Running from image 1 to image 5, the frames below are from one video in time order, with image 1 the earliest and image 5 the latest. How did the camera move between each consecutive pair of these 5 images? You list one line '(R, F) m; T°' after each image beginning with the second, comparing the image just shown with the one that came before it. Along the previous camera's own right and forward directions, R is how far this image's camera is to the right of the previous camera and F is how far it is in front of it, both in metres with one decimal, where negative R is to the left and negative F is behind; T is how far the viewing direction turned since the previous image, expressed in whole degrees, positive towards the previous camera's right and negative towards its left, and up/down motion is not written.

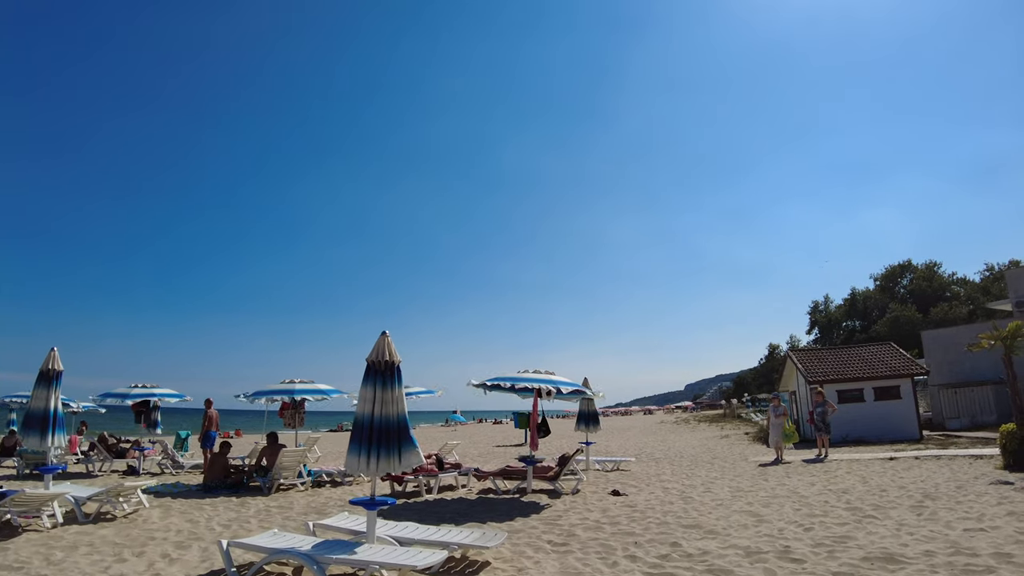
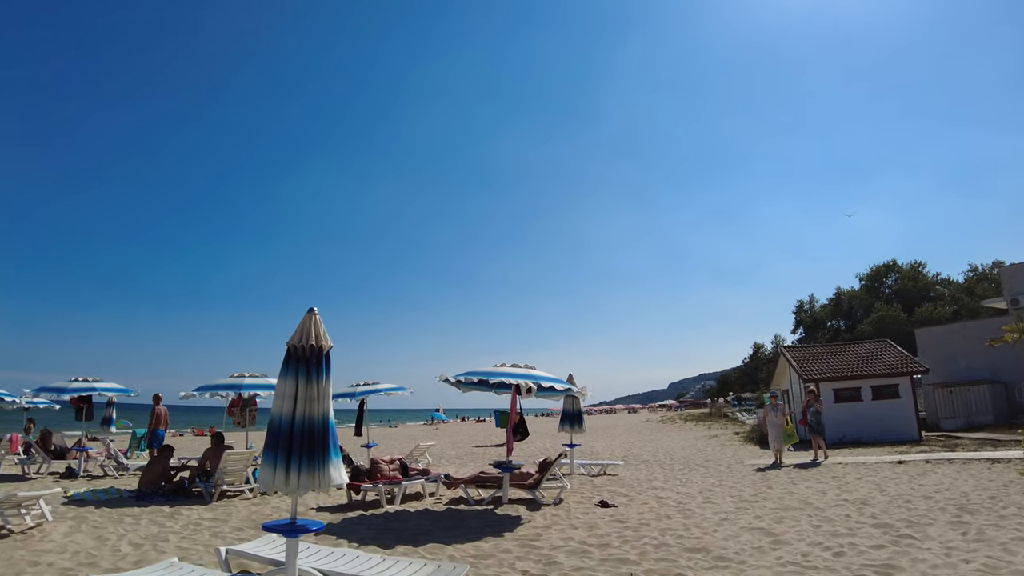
(+0.2, +1.2) m; +1°
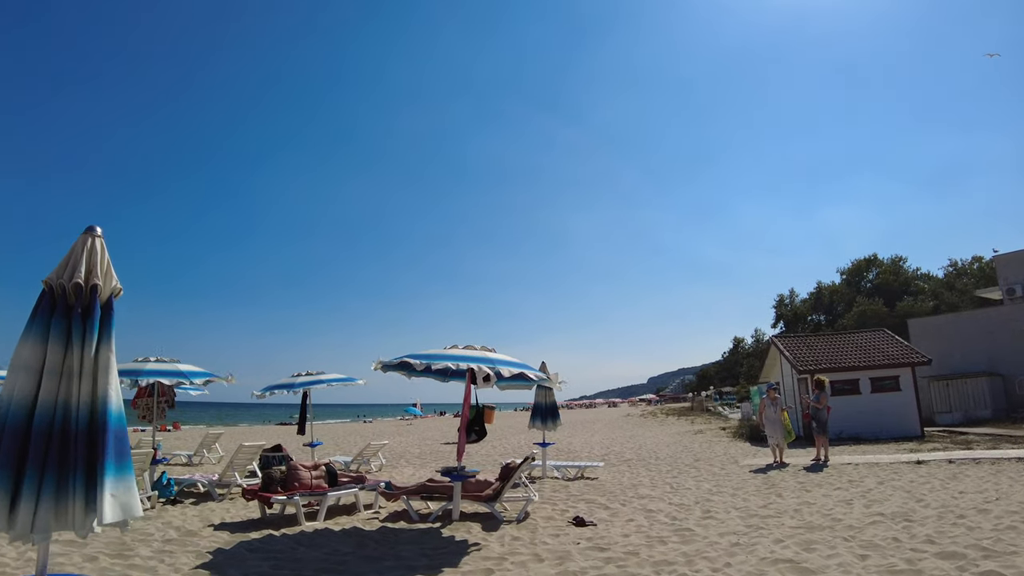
(+0.3, +1.7) m; +2°
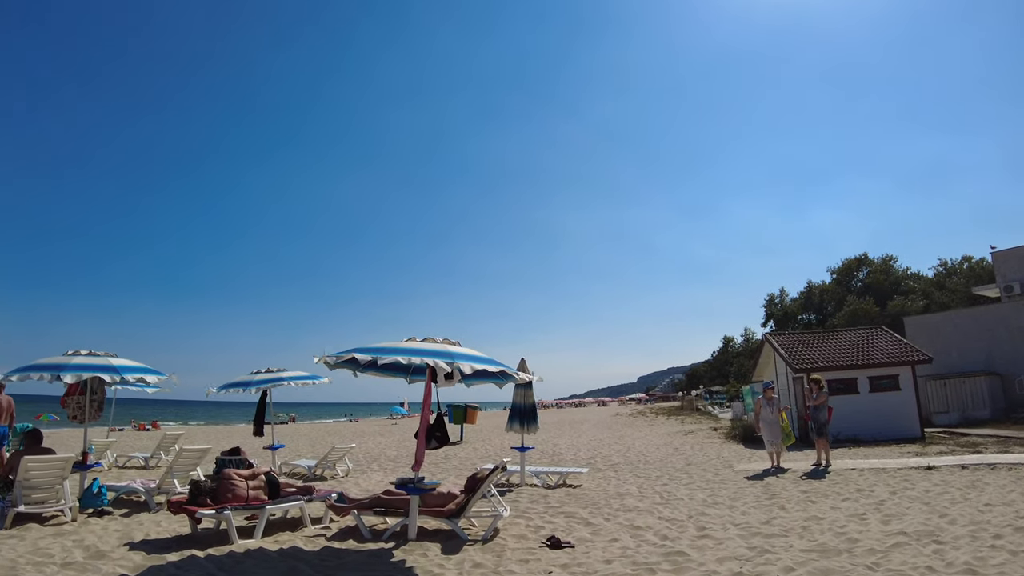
(+0.2, +0.9) m; +1°
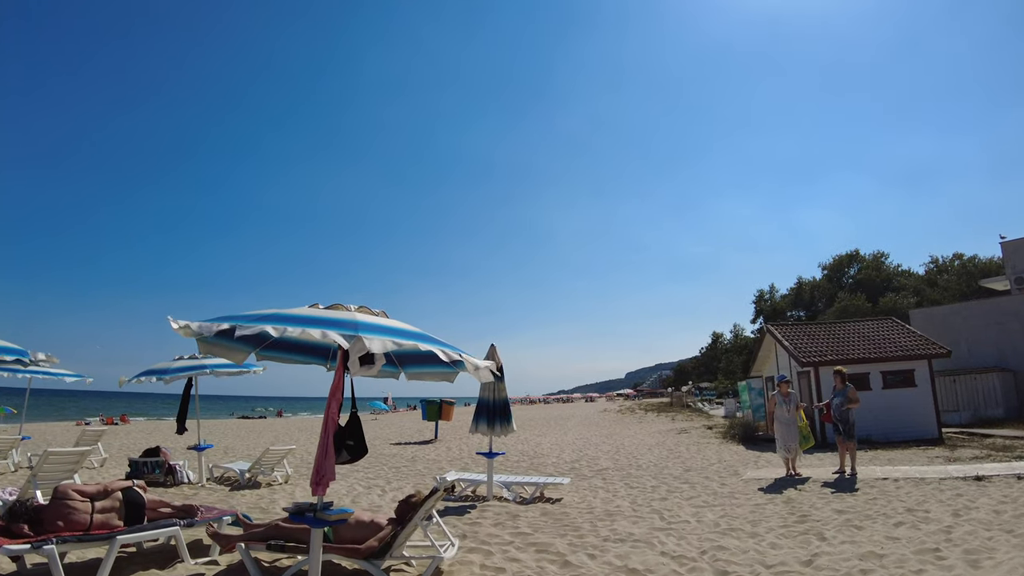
(+0.3, +1.7) m; +1°
